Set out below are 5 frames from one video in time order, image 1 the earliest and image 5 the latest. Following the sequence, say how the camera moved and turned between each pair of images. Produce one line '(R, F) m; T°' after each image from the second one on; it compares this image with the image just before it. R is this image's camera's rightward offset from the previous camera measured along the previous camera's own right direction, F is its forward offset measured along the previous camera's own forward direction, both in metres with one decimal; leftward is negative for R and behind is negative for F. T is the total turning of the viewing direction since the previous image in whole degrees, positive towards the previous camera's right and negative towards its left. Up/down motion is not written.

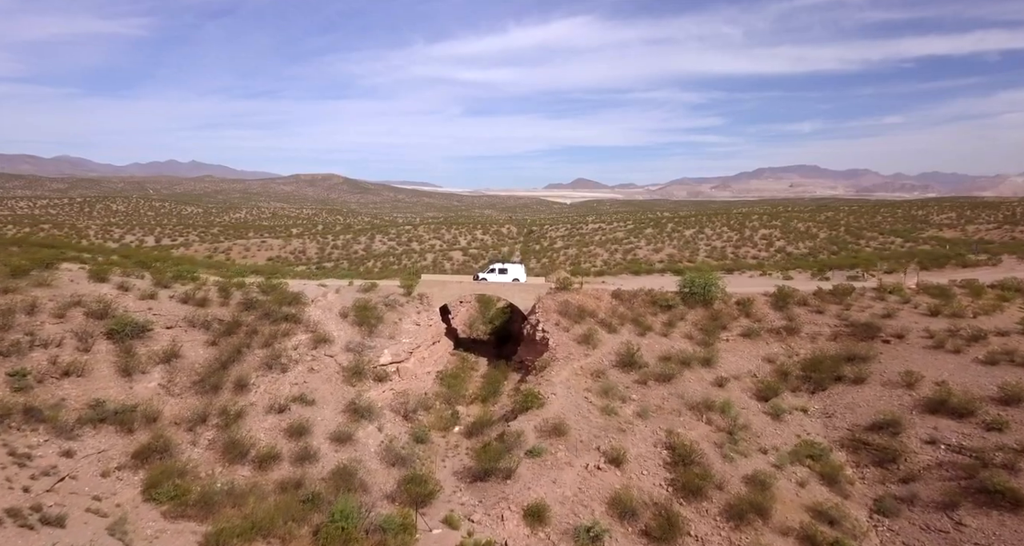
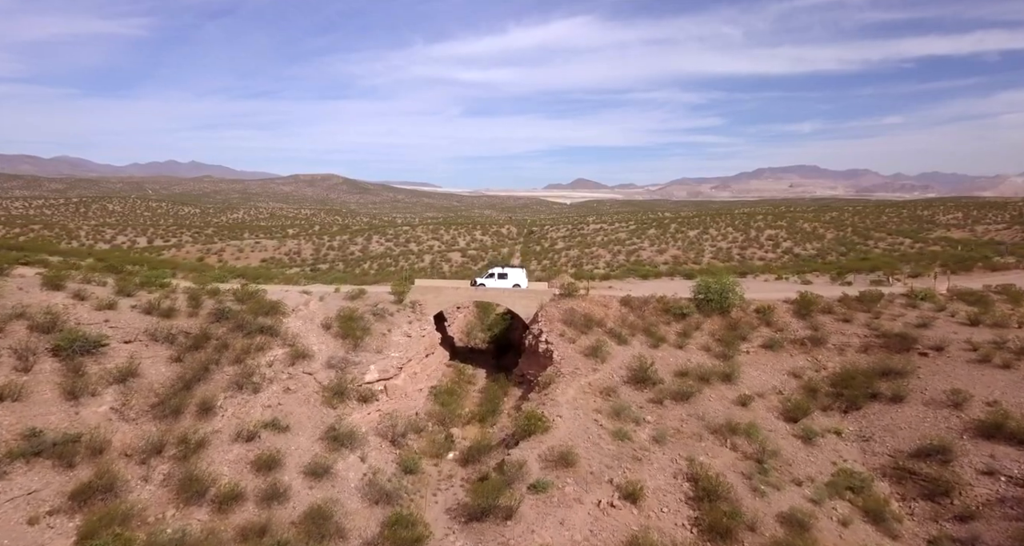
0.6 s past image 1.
(0.0, +2.0) m; 0°
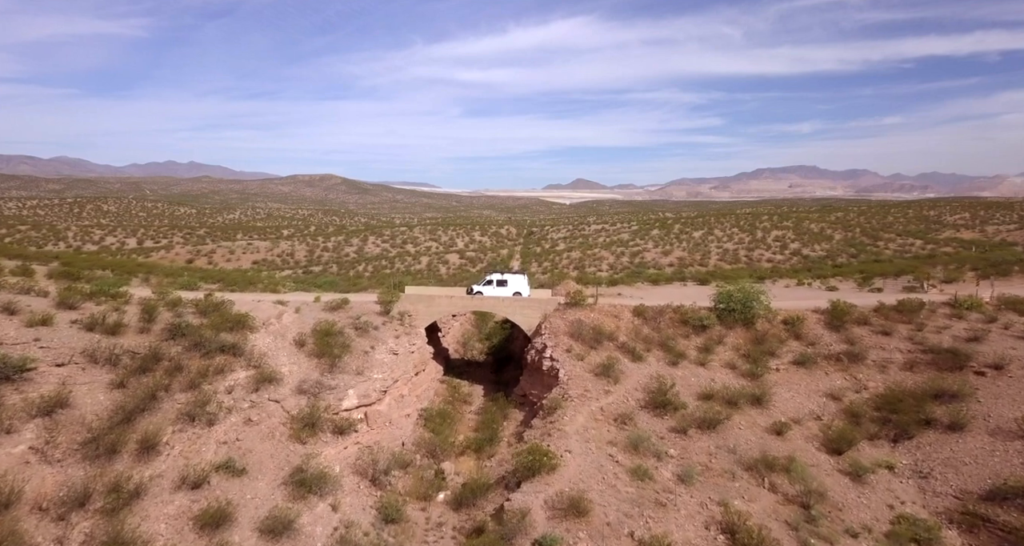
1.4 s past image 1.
(0.0, +2.4) m; 0°
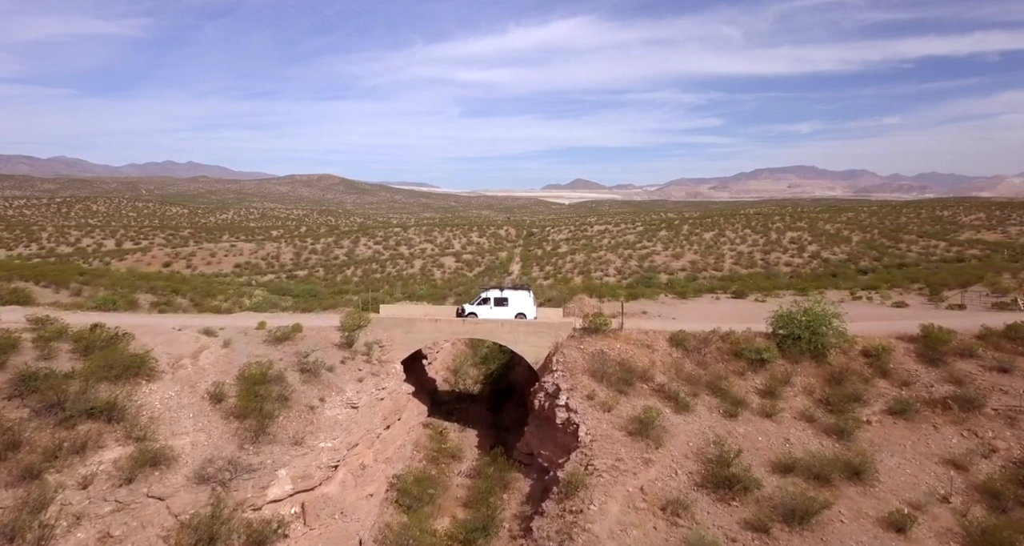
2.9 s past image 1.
(-0.1, +4.9) m; 0°
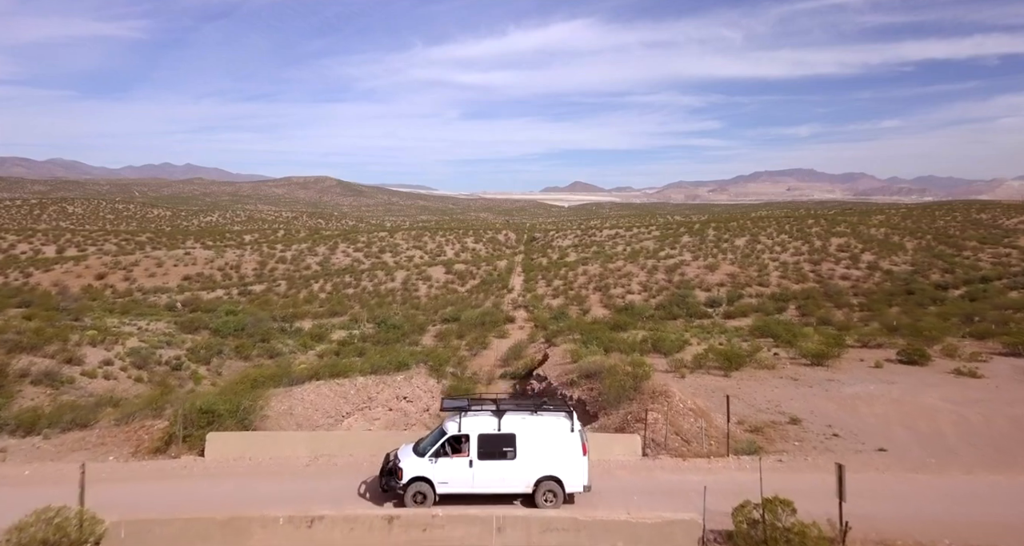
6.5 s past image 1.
(-0.2, +11.5) m; 0°
